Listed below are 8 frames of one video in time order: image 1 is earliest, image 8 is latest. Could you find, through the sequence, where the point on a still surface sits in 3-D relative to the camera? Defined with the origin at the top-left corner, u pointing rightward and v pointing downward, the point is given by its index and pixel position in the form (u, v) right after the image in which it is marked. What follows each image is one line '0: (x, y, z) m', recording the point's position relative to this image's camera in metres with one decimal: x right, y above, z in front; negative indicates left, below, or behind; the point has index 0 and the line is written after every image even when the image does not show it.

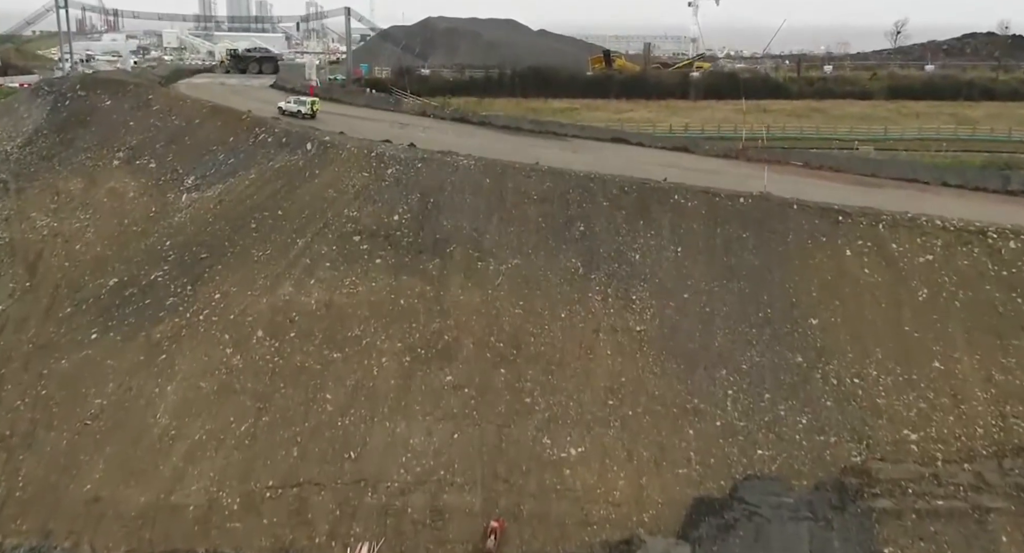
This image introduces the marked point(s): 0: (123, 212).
0: (-8.5, +1.4, +18.4) m
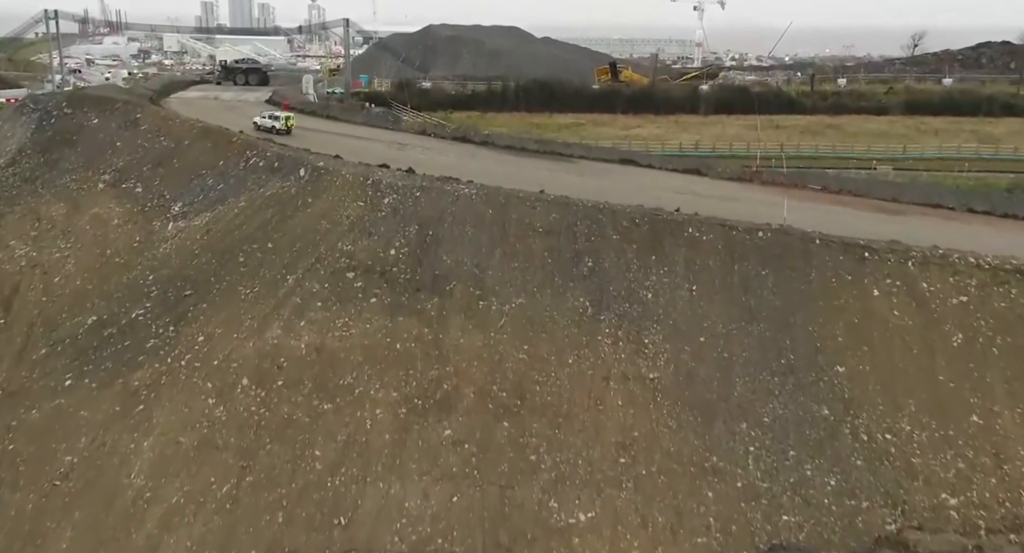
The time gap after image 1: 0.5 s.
0: (-8.4, +0.7, +17.5) m
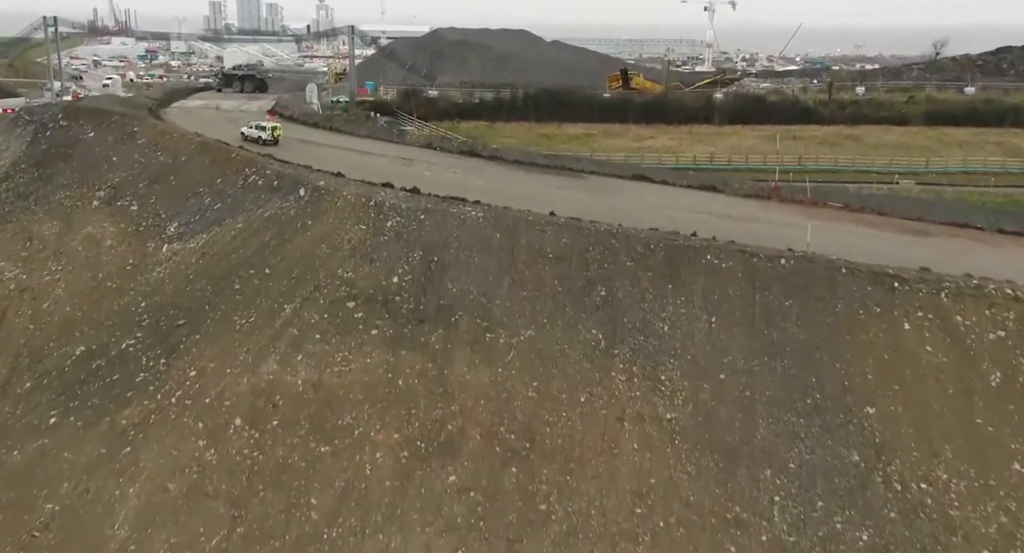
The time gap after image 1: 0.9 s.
0: (-8.2, +0.3, +16.8) m
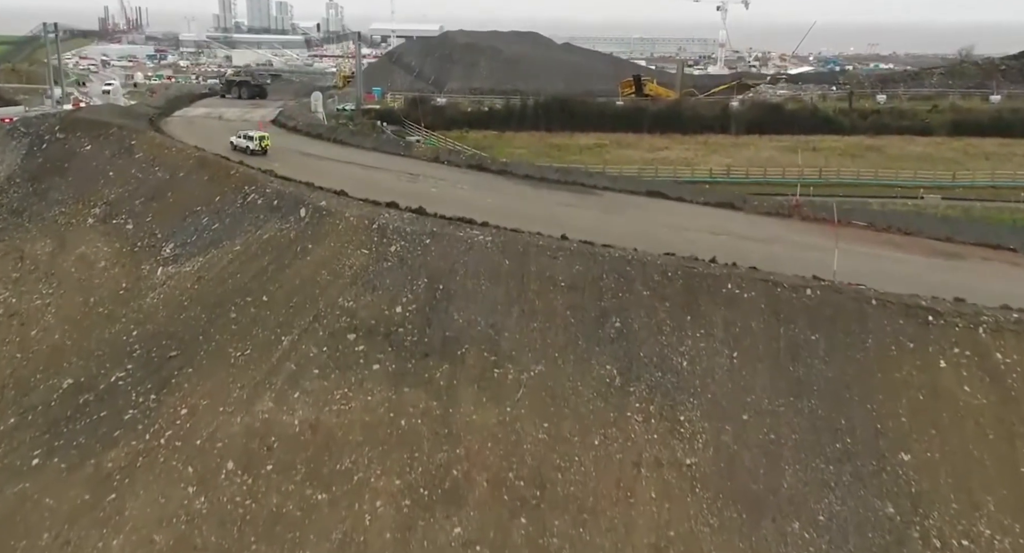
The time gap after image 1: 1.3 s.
0: (-8.0, -0.2, +16.1) m
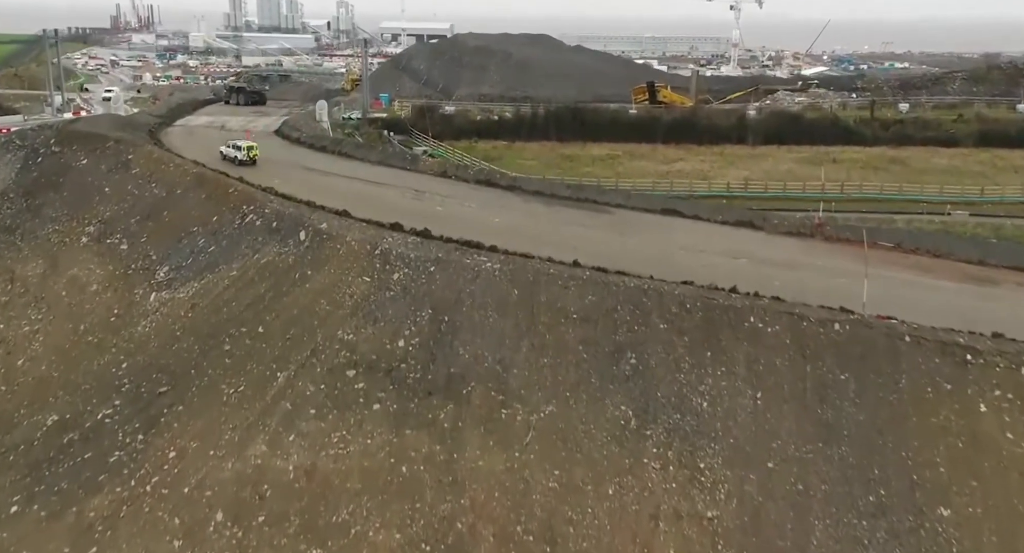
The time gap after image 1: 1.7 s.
0: (-7.9, -0.6, +15.4) m
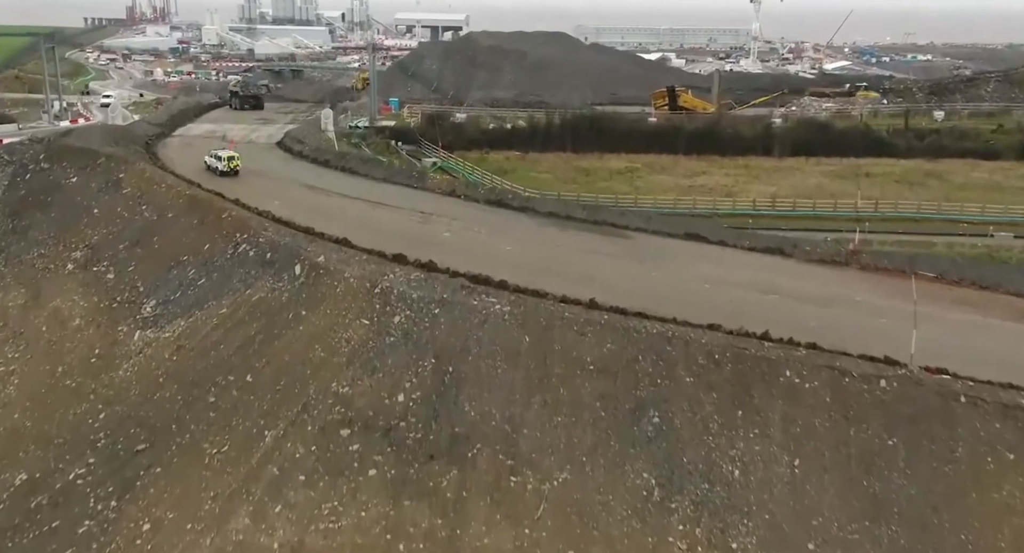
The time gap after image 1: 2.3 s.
0: (-7.7, -1.3, +14.4) m
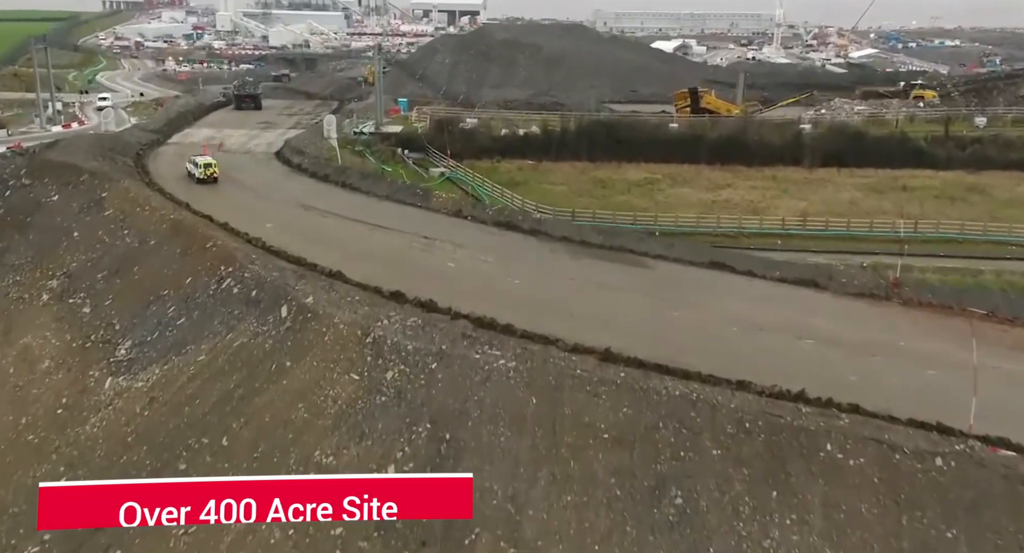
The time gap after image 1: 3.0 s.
0: (-7.6, -1.9, +13.2) m
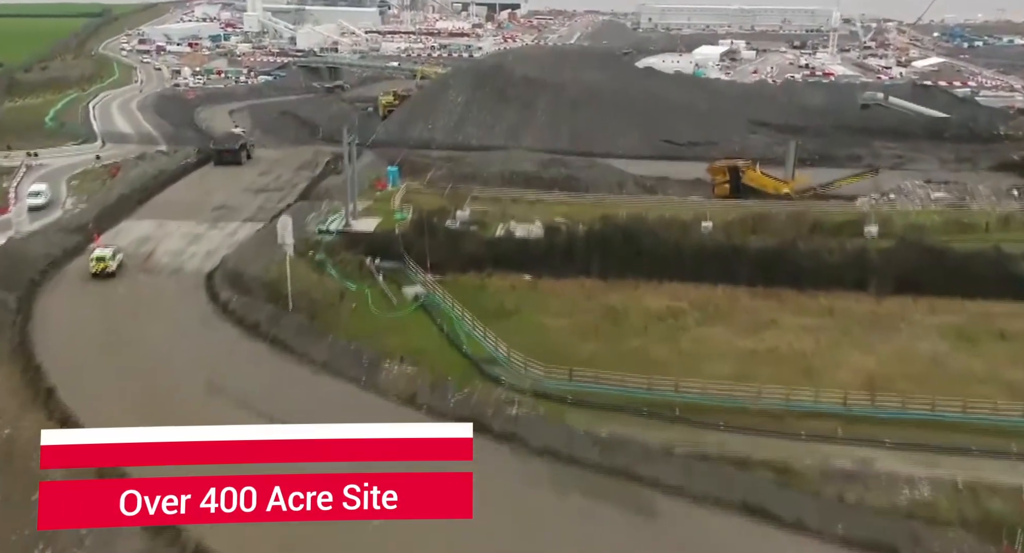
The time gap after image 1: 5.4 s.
0: (-8.4, -5.3, +9.1) m
